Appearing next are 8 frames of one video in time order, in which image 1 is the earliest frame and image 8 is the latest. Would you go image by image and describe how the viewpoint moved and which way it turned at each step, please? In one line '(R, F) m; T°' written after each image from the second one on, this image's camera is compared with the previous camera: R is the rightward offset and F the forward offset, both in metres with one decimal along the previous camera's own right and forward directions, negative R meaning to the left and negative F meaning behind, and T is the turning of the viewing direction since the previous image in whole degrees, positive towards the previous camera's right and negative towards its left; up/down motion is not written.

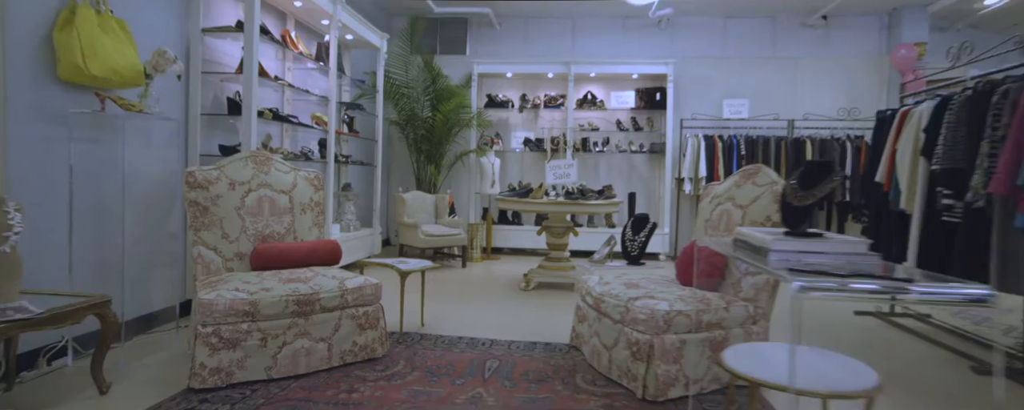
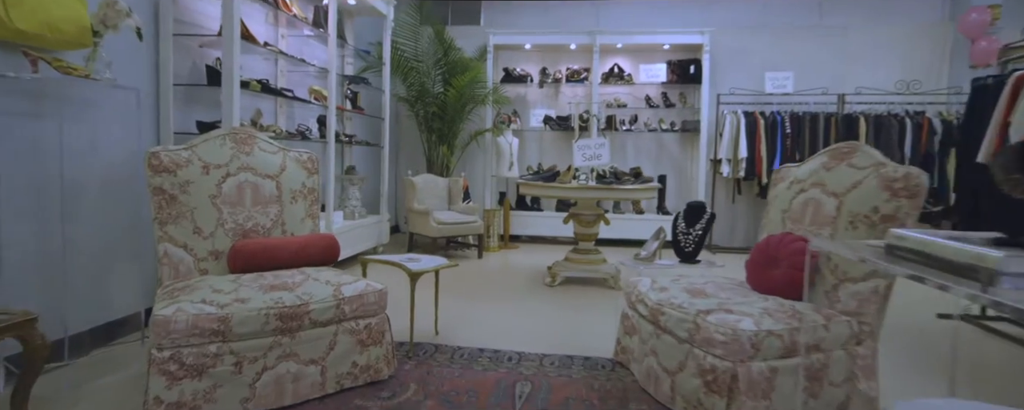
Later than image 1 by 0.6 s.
(-0.1, +0.5) m; -1°
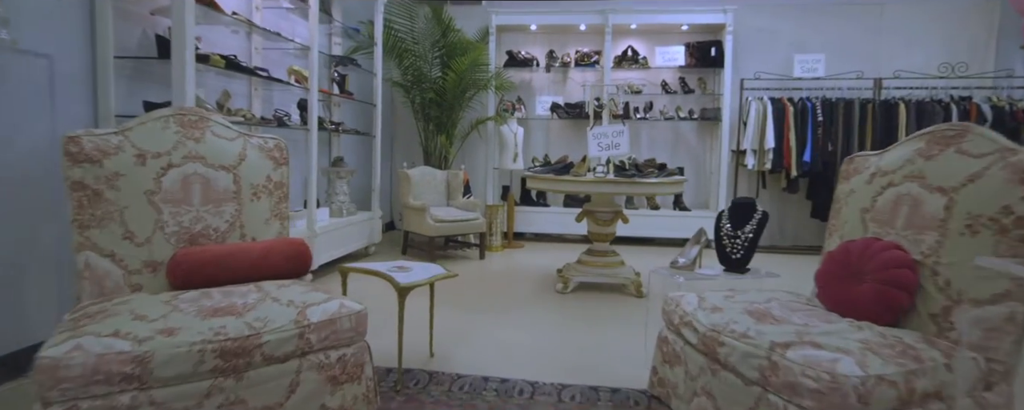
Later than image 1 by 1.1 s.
(0.0, +0.4) m; 0°
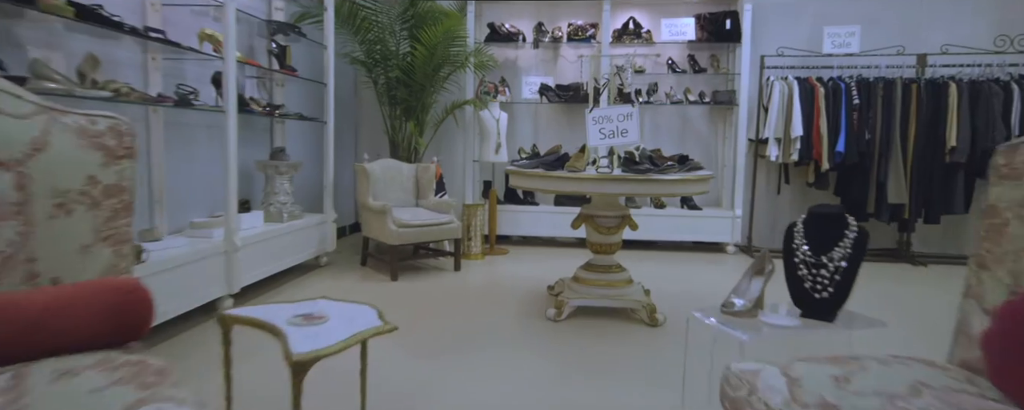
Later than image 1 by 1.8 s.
(0.0, +0.7) m; +1°
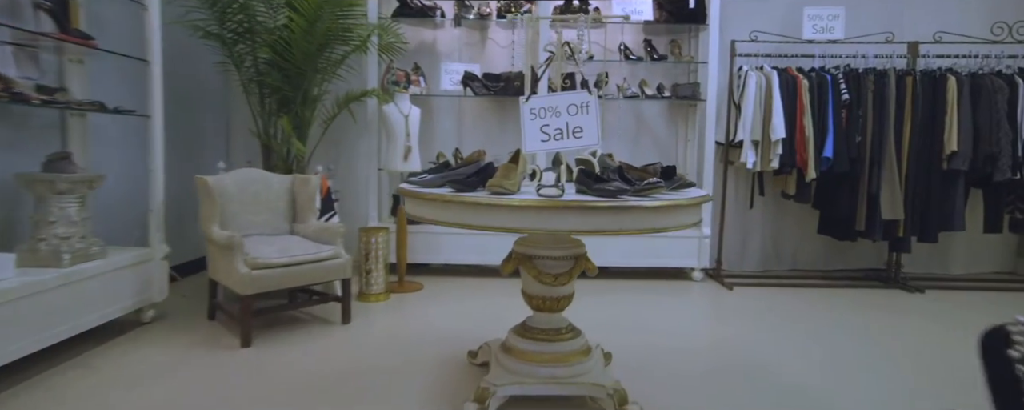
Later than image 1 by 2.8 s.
(+0.1, +0.9) m; +6°
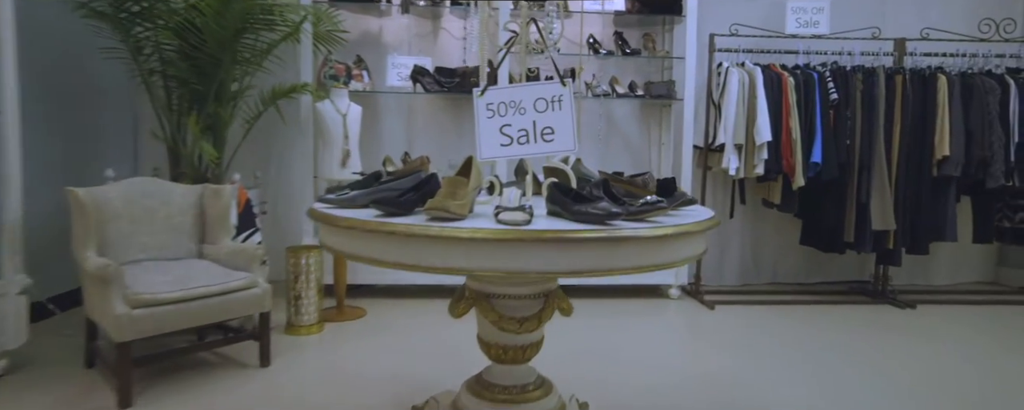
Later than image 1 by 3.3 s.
(0.0, +0.4) m; +4°
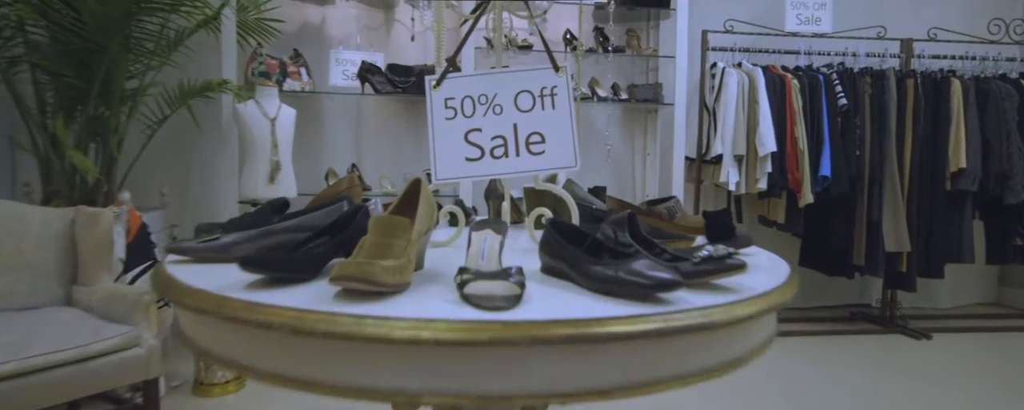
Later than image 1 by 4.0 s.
(0.0, +0.5) m; +3°
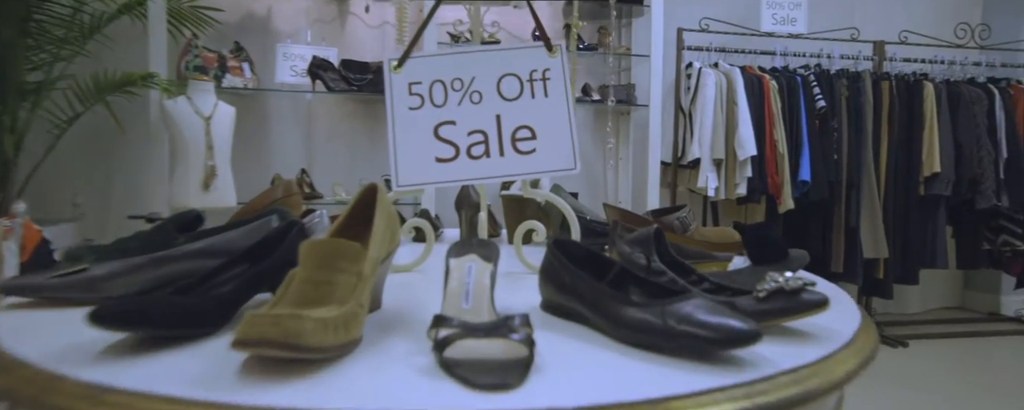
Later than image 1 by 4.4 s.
(0.0, +0.2) m; +4°
